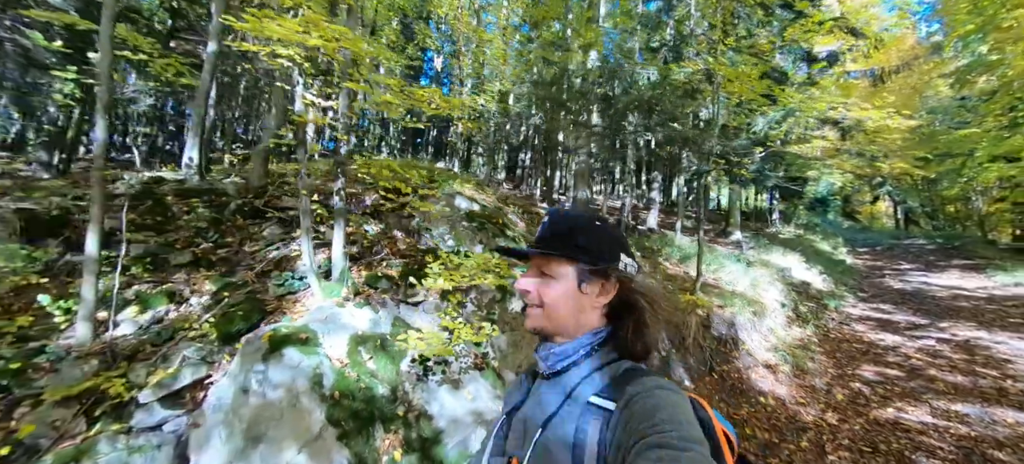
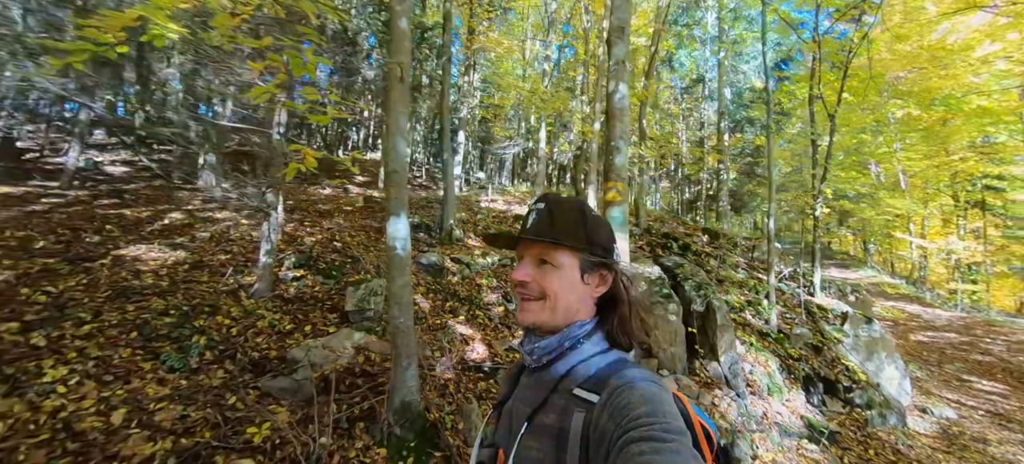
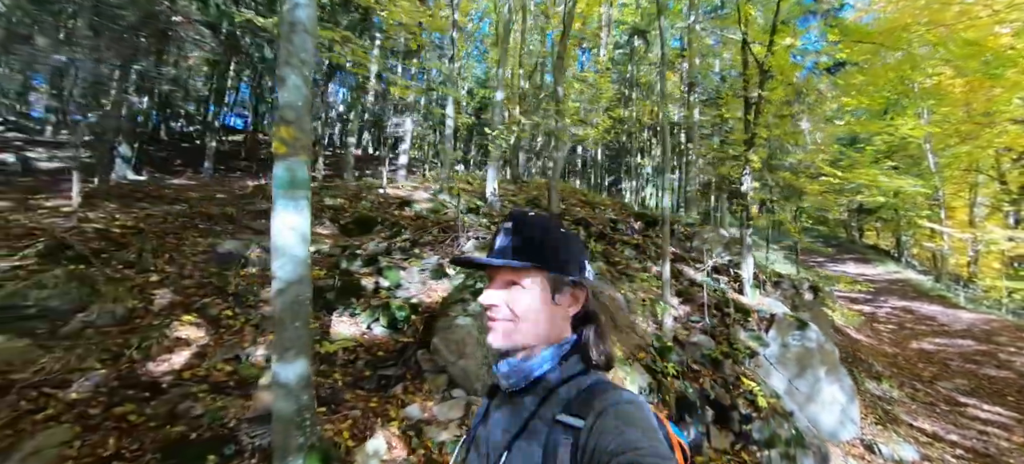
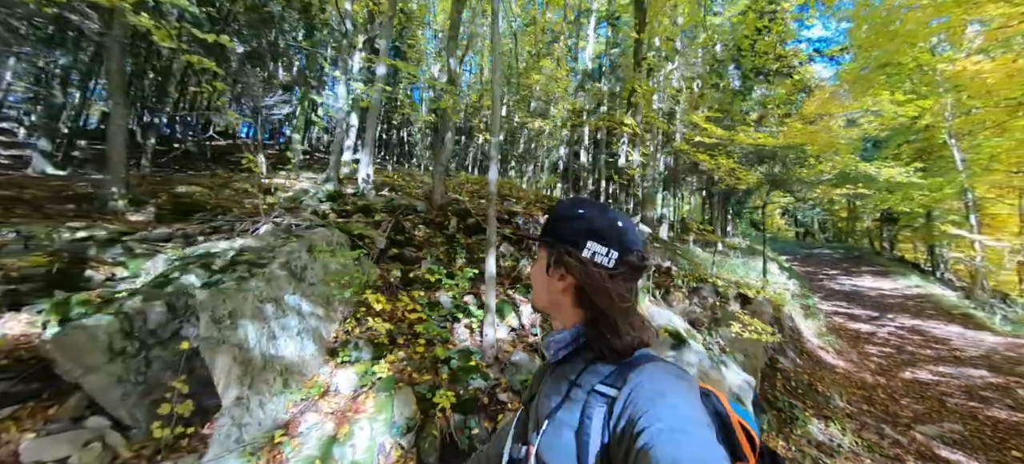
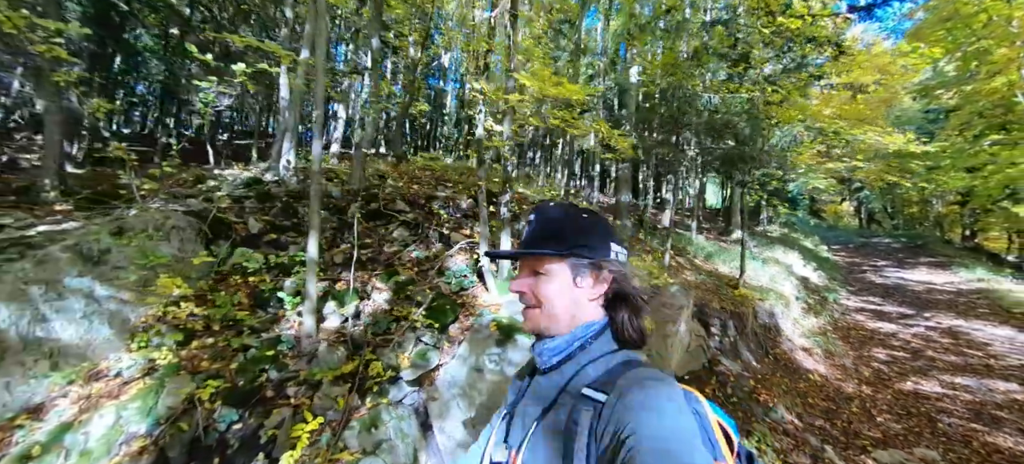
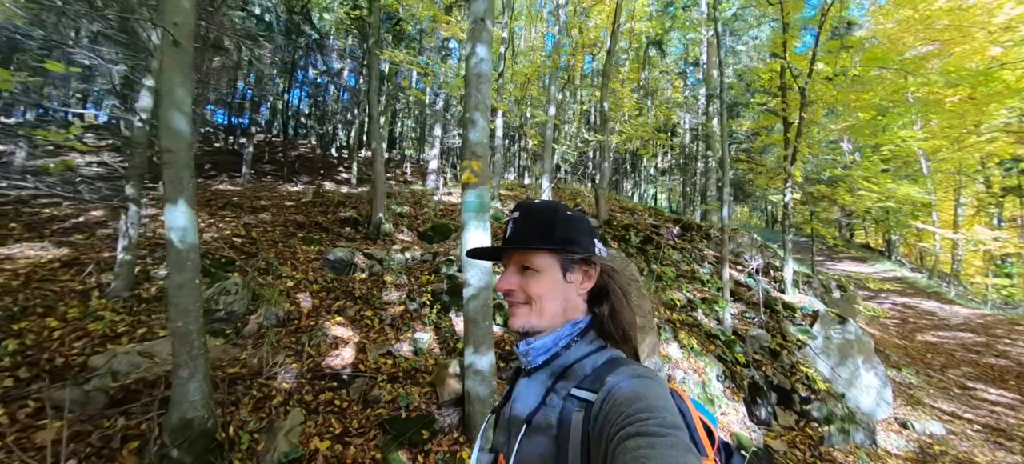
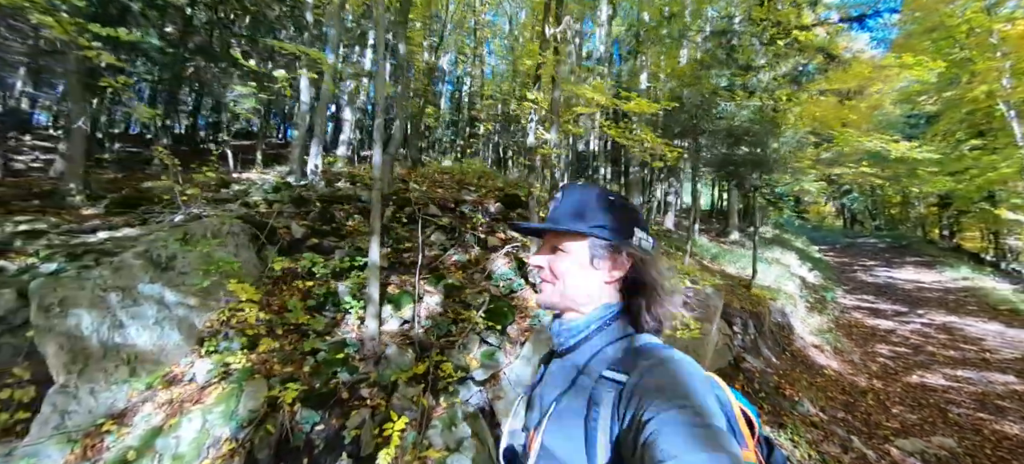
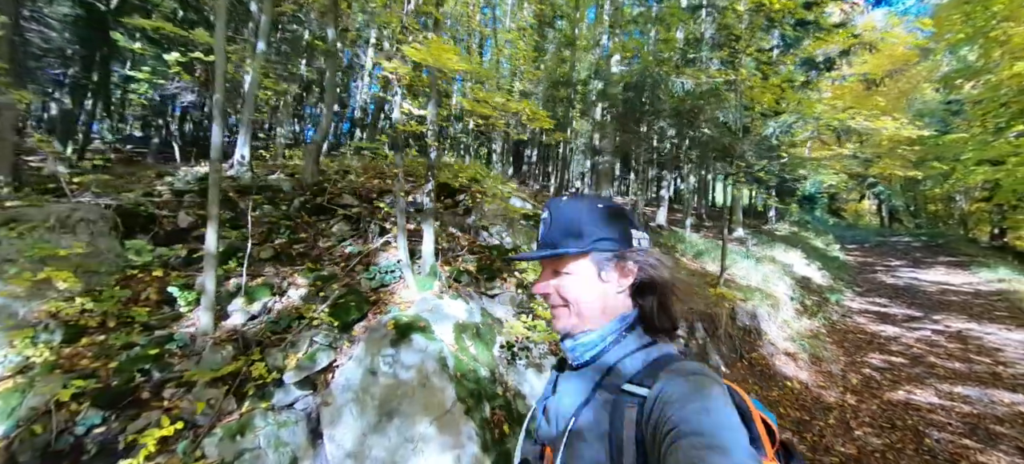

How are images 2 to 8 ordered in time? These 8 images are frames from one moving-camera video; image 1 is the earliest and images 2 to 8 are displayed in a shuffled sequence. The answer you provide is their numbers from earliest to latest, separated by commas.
8, 5, 7, 4, 3, 6, 2
